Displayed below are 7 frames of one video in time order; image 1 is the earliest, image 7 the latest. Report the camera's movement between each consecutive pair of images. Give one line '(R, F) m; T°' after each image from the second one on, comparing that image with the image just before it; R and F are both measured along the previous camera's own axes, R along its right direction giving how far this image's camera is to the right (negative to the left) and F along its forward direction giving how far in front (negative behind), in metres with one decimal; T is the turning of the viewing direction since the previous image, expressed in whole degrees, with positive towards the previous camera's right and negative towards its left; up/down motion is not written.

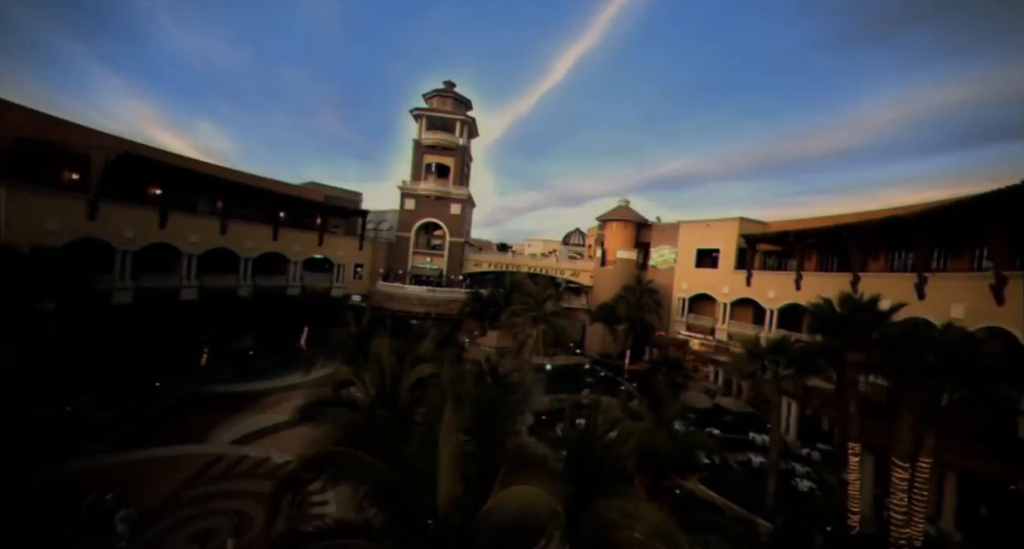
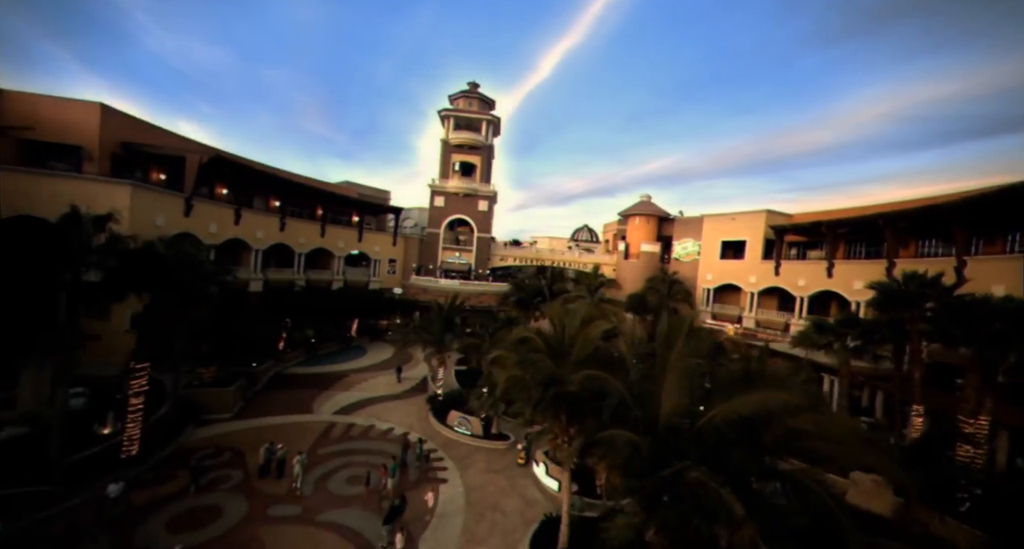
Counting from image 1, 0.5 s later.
(-4.9, -2.6) m; 0°
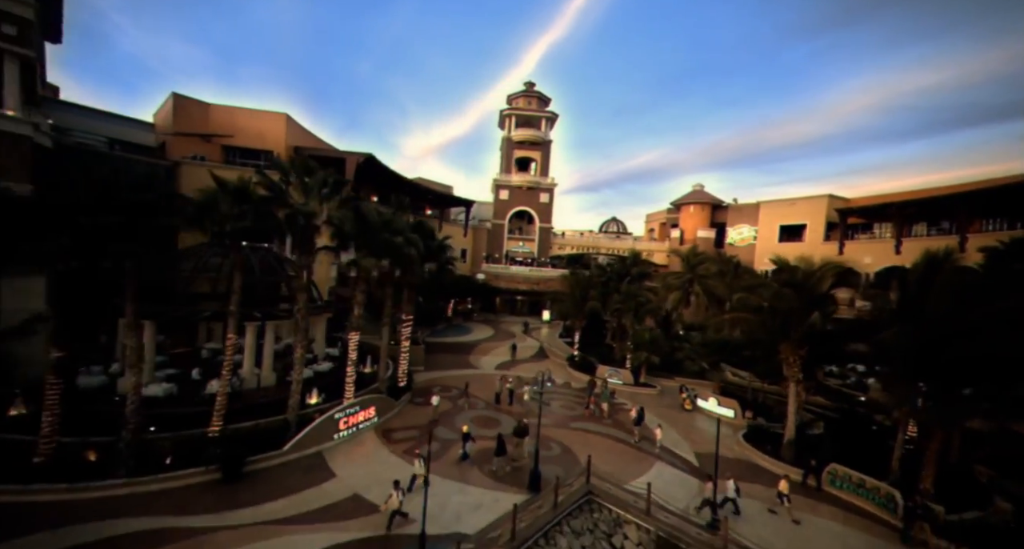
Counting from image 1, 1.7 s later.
(-9.8, -5.2) m; -2°
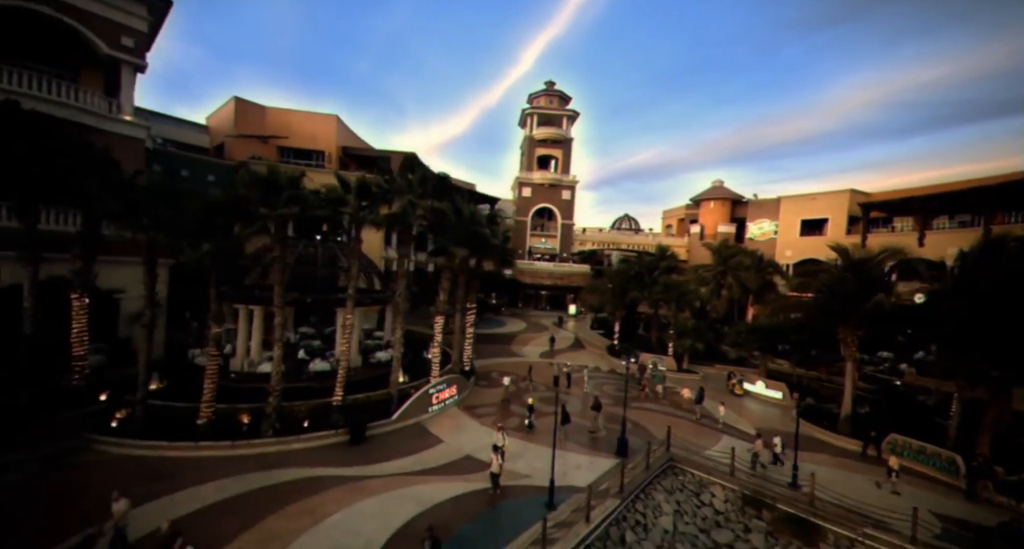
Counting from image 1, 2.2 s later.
(-3.2, -1.6) m; -1°
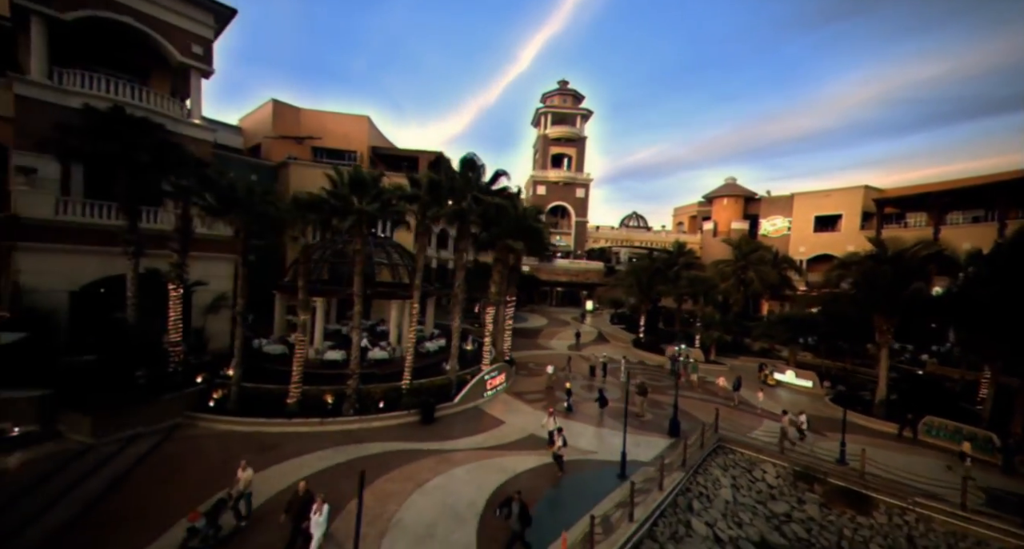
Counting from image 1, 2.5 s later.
(-2.2, -1.1) m; -1°
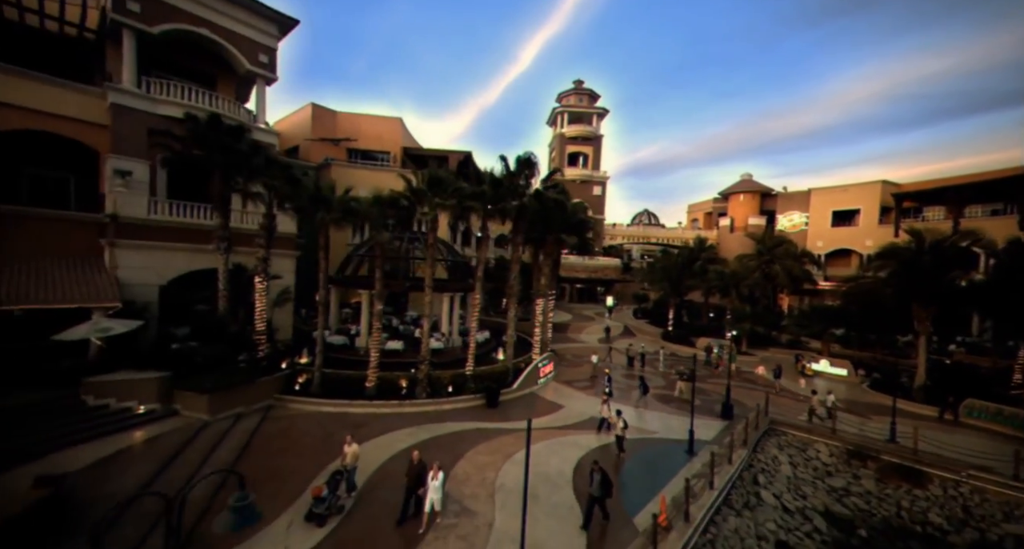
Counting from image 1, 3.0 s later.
(-2.3, -1.0) m; -1°
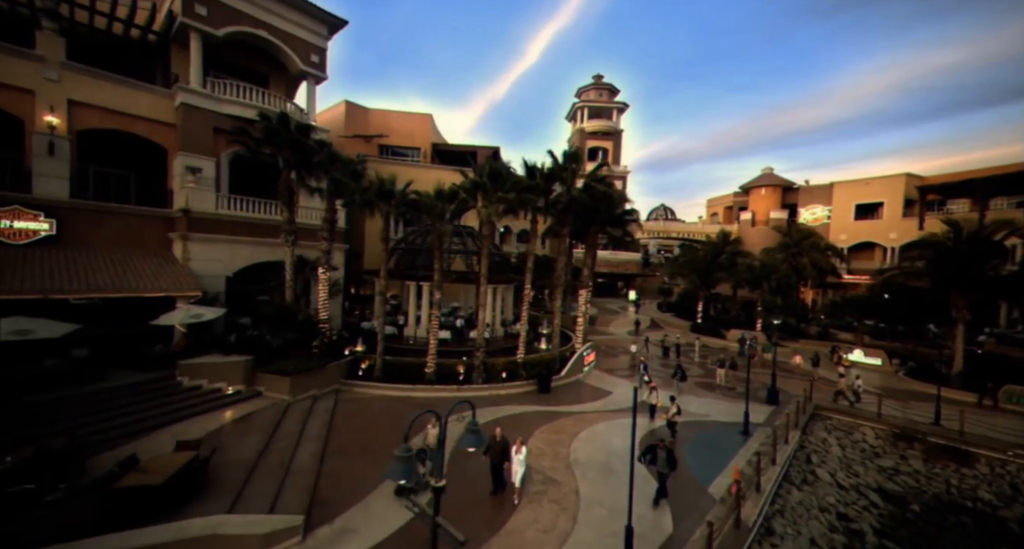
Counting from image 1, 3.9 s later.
(-1.8, -0.7) m; -1°
